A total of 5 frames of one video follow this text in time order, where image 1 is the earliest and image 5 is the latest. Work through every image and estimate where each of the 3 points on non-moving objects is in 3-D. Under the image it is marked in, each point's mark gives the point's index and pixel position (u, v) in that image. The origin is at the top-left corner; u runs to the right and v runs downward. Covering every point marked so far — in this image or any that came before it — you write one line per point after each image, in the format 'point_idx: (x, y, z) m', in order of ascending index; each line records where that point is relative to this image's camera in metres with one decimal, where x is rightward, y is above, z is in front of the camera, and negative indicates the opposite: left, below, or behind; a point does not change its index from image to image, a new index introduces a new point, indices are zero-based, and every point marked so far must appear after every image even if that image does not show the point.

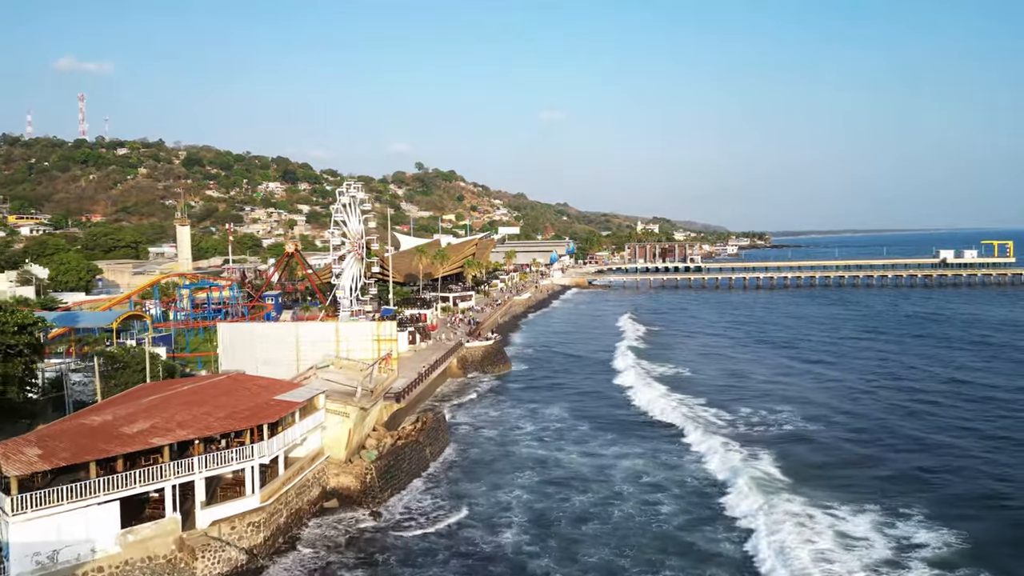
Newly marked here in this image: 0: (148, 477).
0: (-8.7, -4.5, +18.9) m
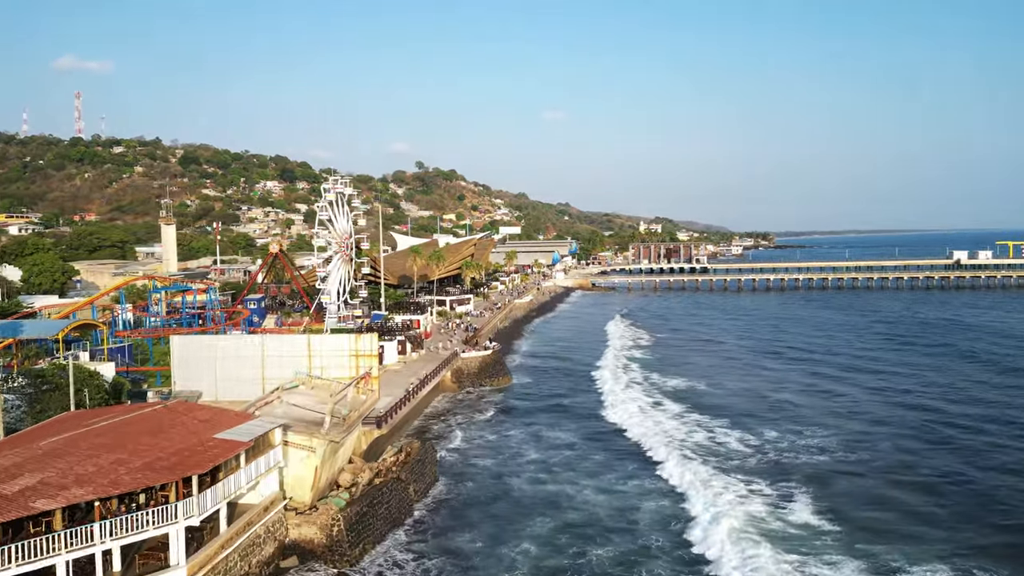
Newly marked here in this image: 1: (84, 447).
0: (-8.7, -4.8, +14.4) m
1: (-9.0, -3.3, +16.8) m
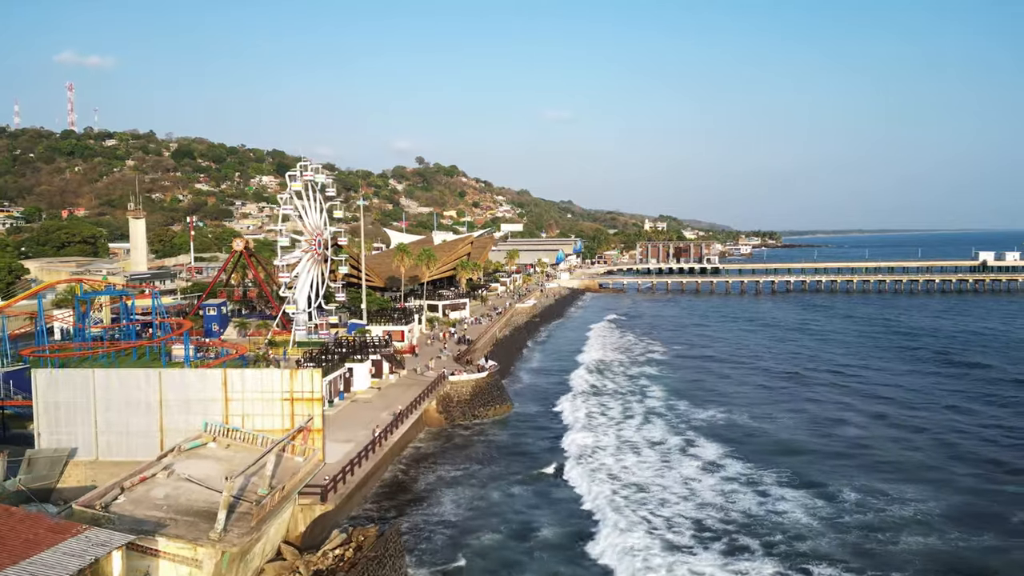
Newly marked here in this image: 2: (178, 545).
0: (-8.8, -5.2, +6.2) m
1: (-9.1, -3.7, +8.6) m
2: (-6.0, -4.7, +14.2) m
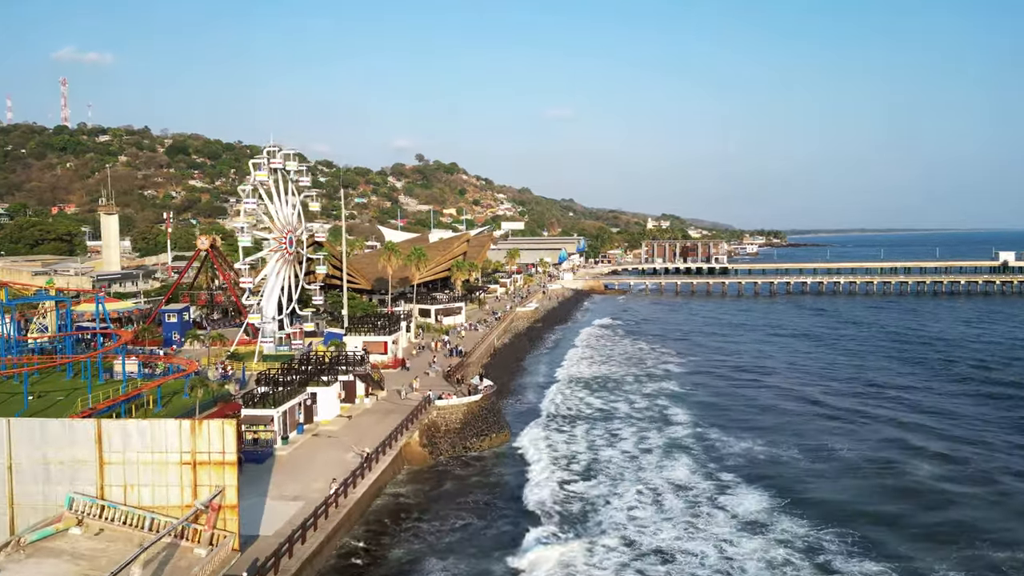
0: (-8.8, -5.5, +0.2) m
1: (-9.1, -4.0, +2.6) m
2: (-6.1, -5.0, +8.2) m
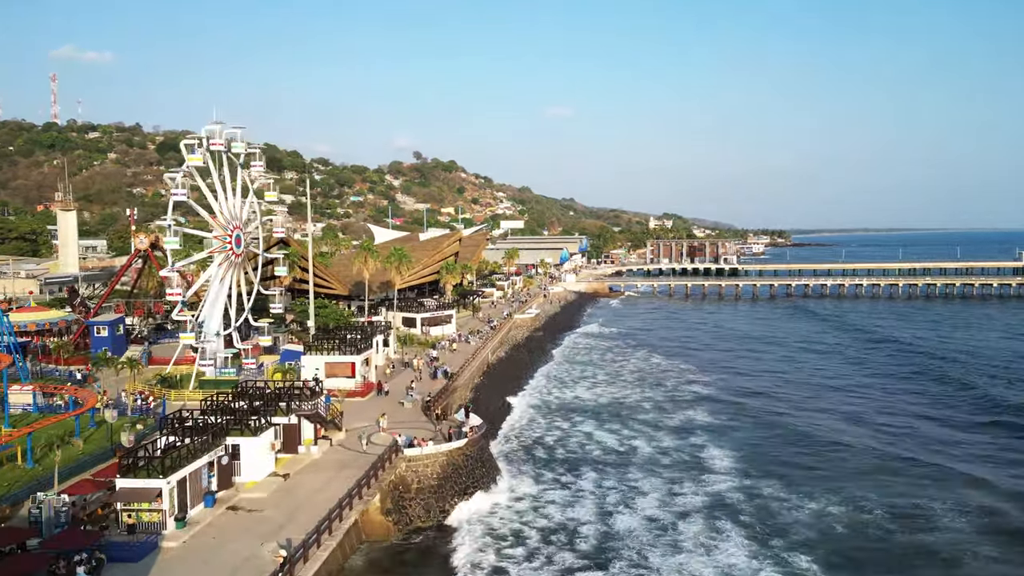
0: (-9.0, -5.9, -7.0) m
1: (-9.3, -4.4, -4.7) m
2: (-6.2, -5.3, +1.0) m
